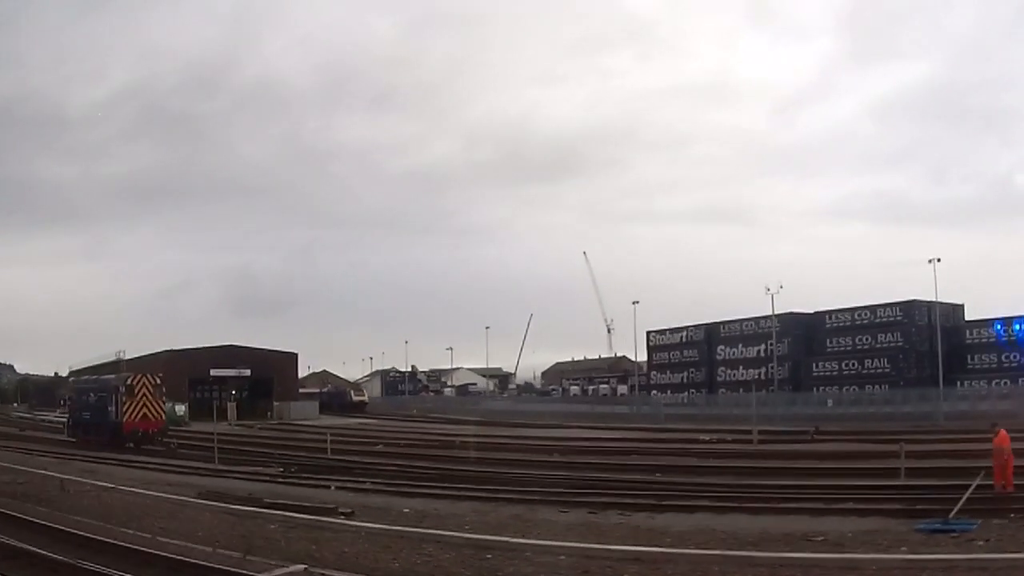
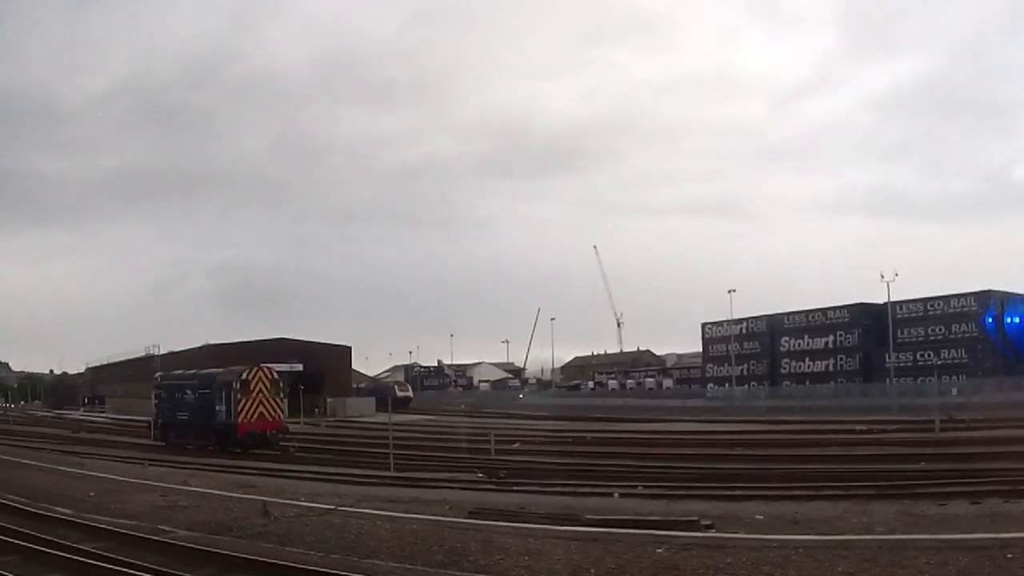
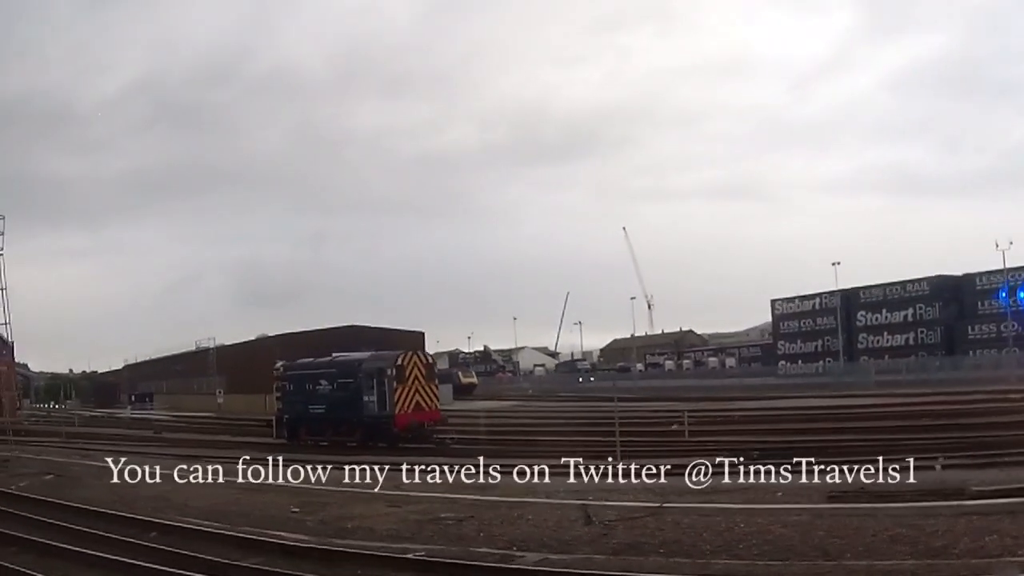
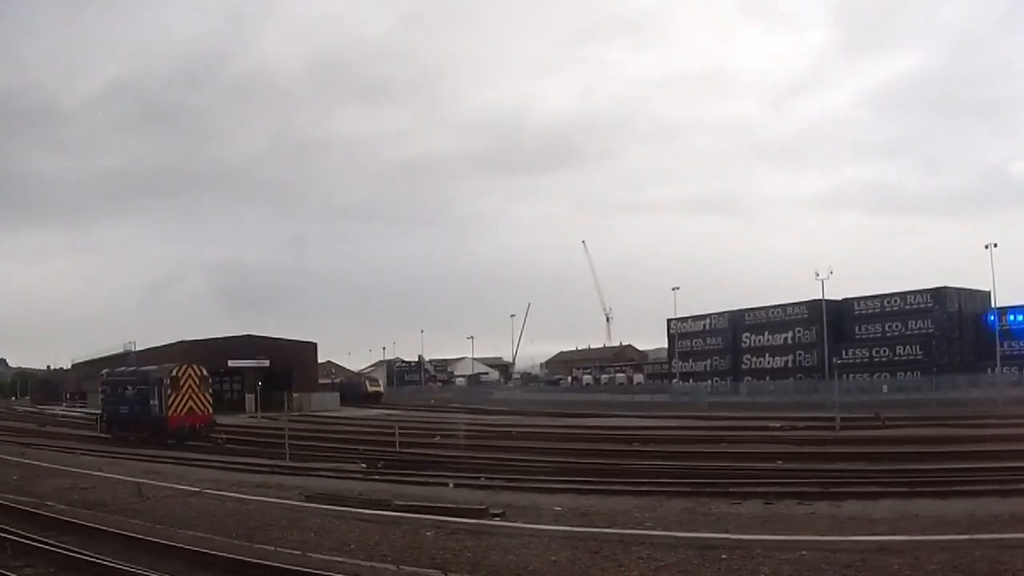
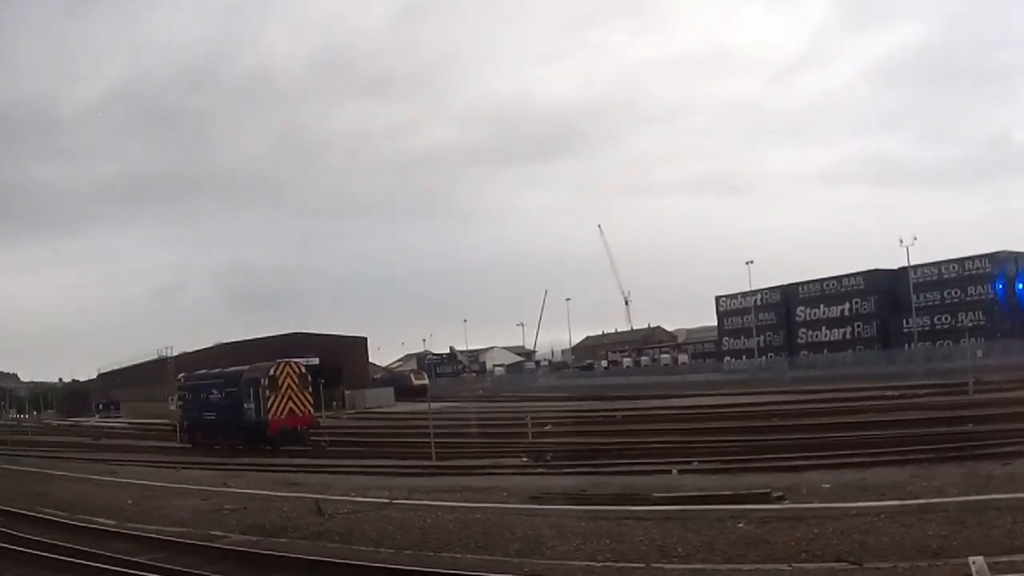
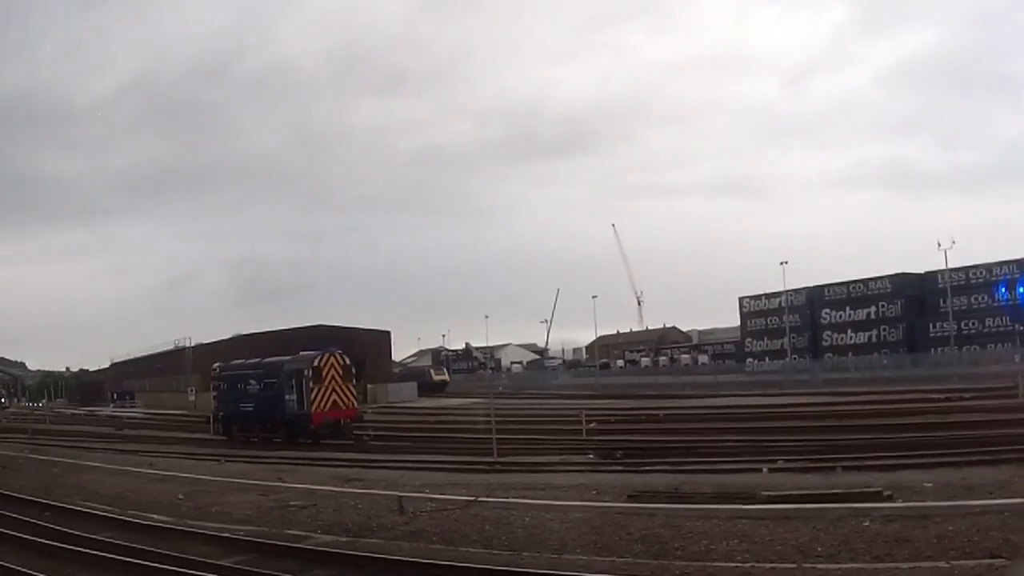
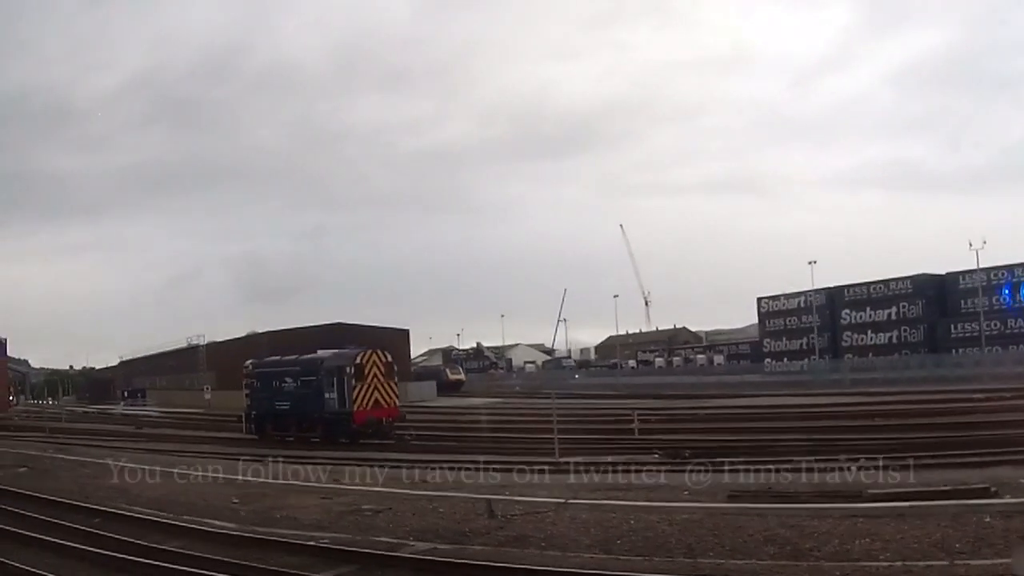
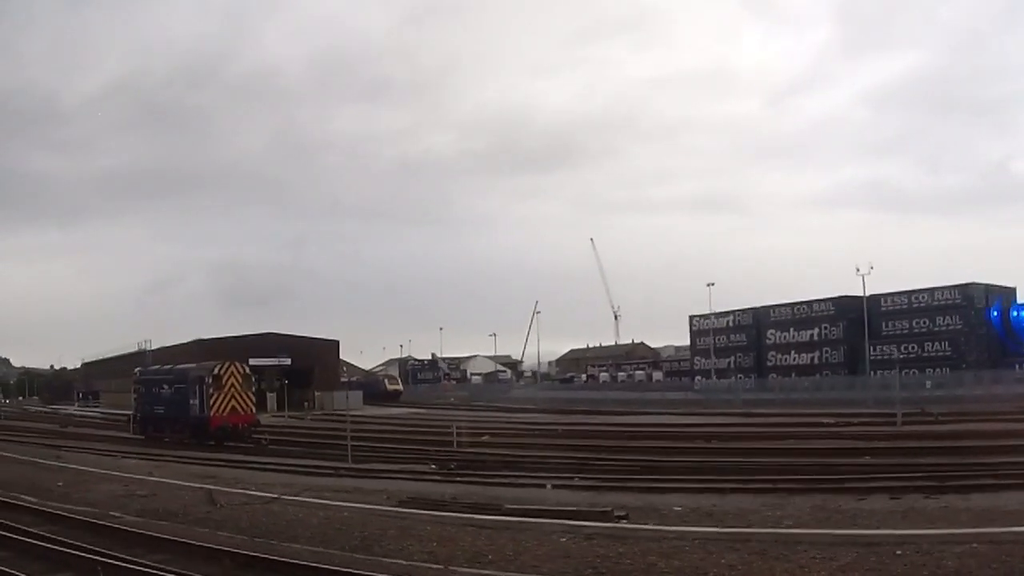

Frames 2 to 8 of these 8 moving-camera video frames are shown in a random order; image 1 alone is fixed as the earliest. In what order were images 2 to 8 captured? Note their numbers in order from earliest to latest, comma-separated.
4, 8, 2, 5, 6, 7, 3
